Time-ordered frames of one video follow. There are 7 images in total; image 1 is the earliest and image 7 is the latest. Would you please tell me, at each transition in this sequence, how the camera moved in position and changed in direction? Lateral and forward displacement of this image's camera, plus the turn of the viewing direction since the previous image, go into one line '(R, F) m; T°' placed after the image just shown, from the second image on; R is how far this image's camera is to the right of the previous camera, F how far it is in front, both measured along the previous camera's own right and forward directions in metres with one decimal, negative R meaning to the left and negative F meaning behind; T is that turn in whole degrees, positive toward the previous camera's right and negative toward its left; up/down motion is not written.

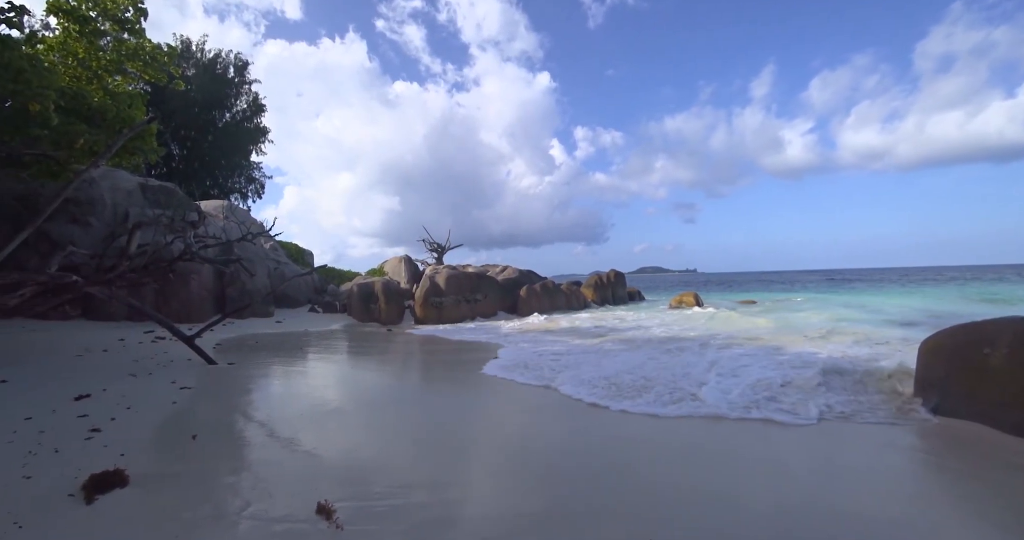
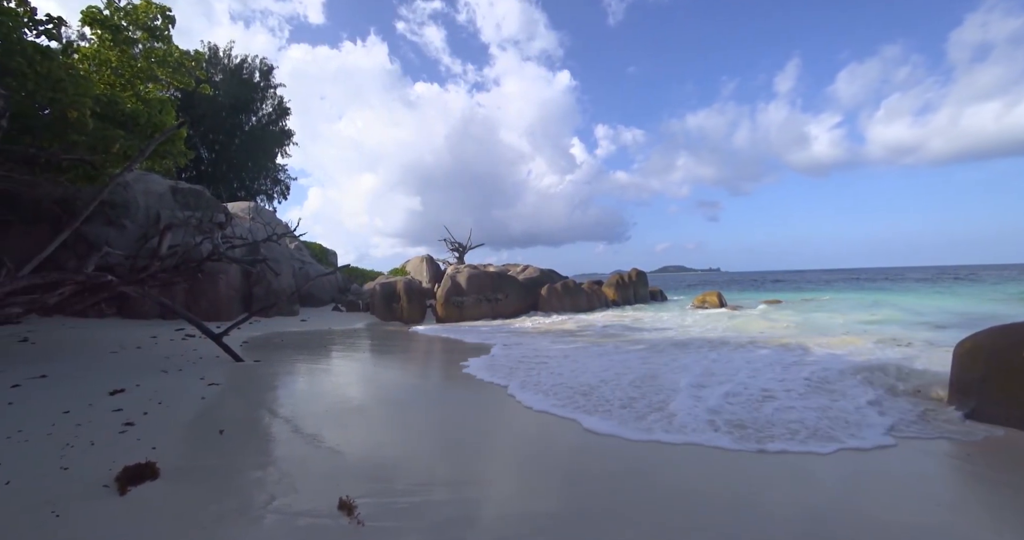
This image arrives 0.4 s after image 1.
(0.0, 0.0) m; -2°
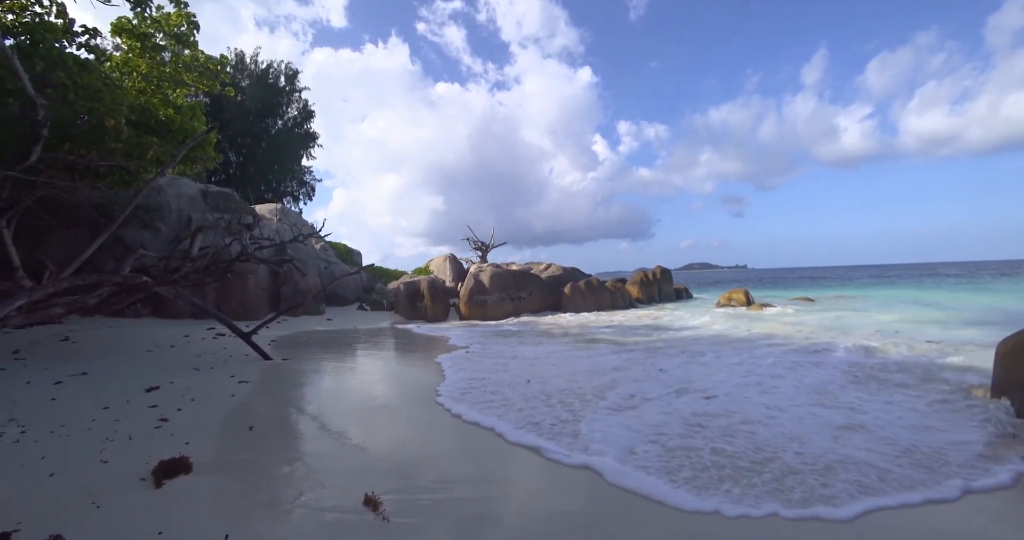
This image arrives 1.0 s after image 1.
(0.0, +0.1) m; -3°
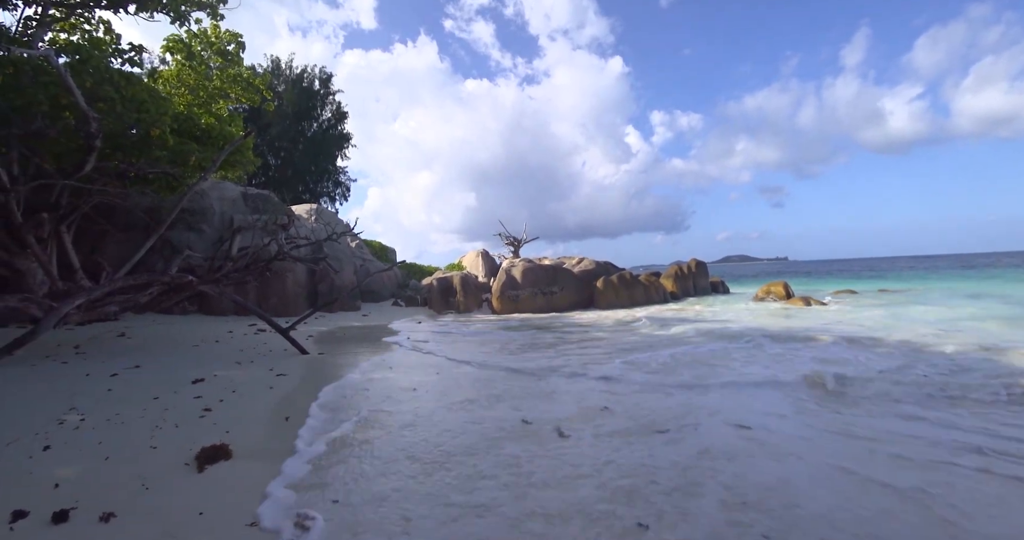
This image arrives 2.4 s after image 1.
(+0.2, -0.1) m; -4°
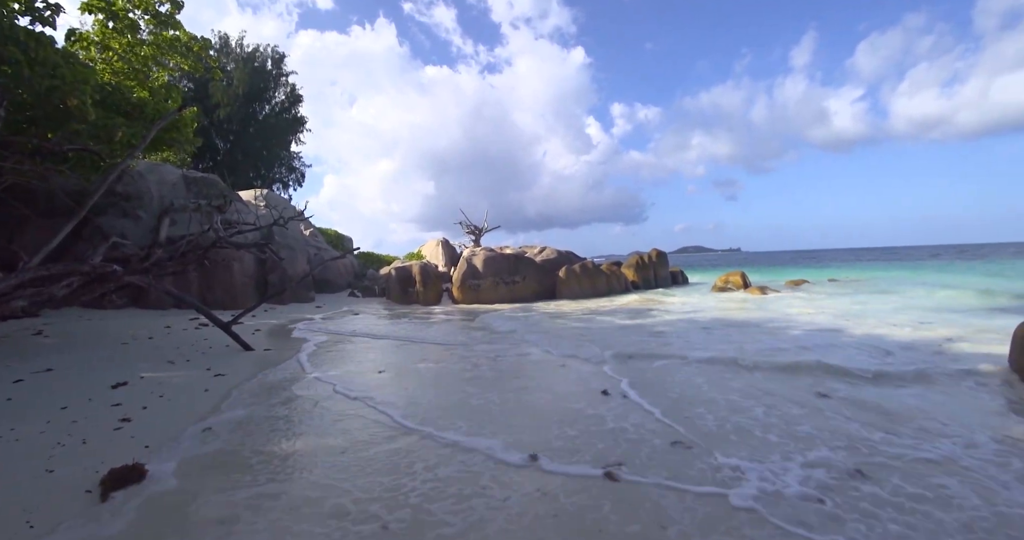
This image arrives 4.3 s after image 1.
(-0.1, +0.7) m; +5°
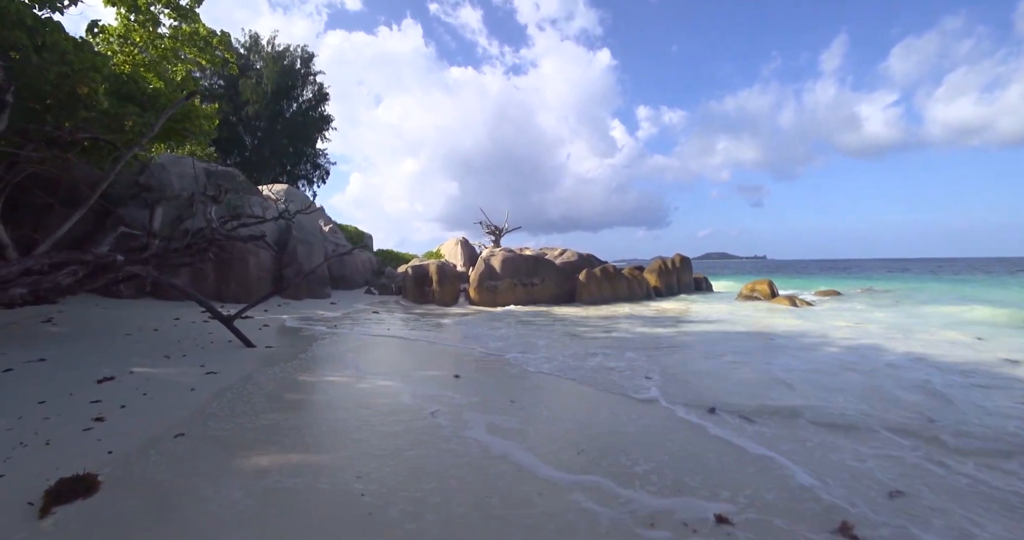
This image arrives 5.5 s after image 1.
(+0.2, +0.8) m; -3°
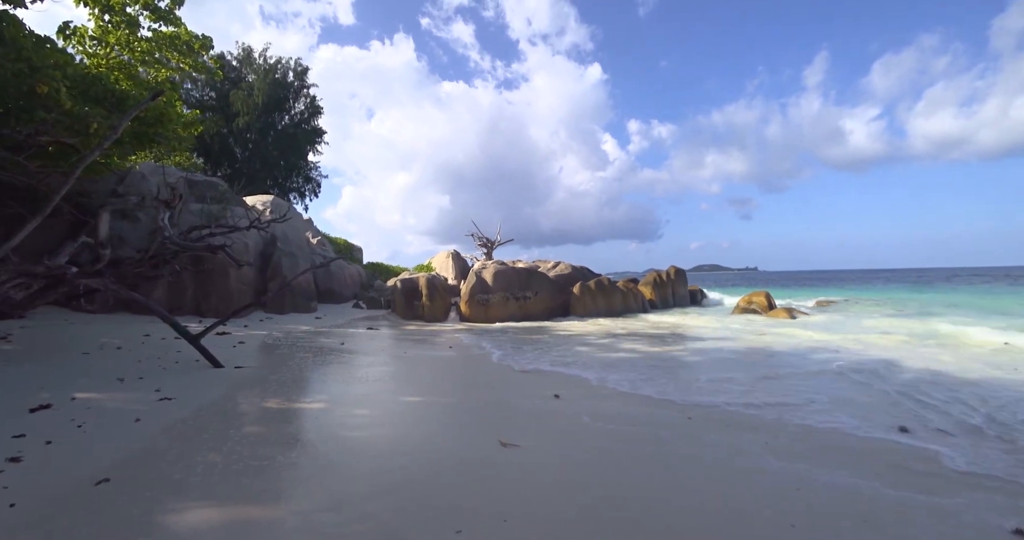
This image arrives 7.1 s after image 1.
(0.0, +1.0) m; +1°
